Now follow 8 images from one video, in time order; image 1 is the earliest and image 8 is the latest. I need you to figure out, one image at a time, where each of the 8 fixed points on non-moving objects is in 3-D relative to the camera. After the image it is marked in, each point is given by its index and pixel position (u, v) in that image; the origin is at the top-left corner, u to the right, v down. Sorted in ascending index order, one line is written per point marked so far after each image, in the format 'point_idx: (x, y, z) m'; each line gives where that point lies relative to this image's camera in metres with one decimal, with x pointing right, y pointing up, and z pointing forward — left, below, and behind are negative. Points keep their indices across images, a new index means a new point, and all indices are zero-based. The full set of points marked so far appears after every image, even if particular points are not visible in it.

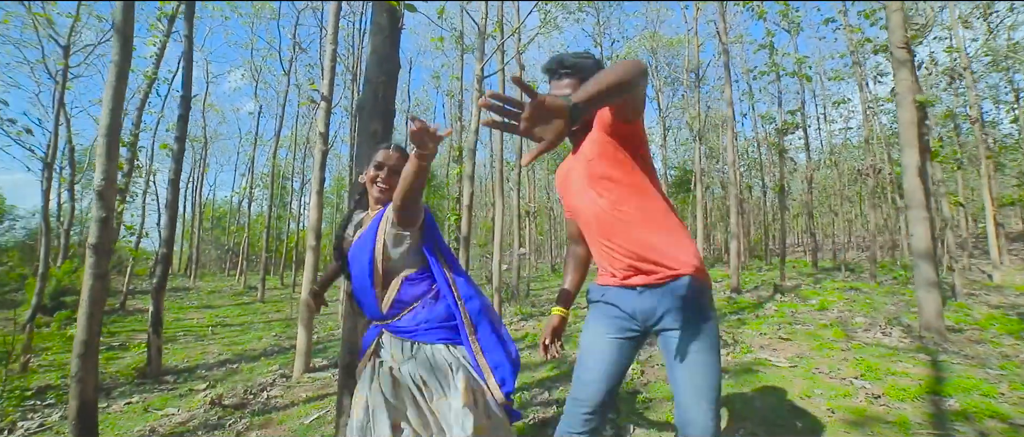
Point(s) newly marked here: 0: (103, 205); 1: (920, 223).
0: (-3.0, +0.1, +3.7) m
1: (+4.5, -0.1, +5.6) m
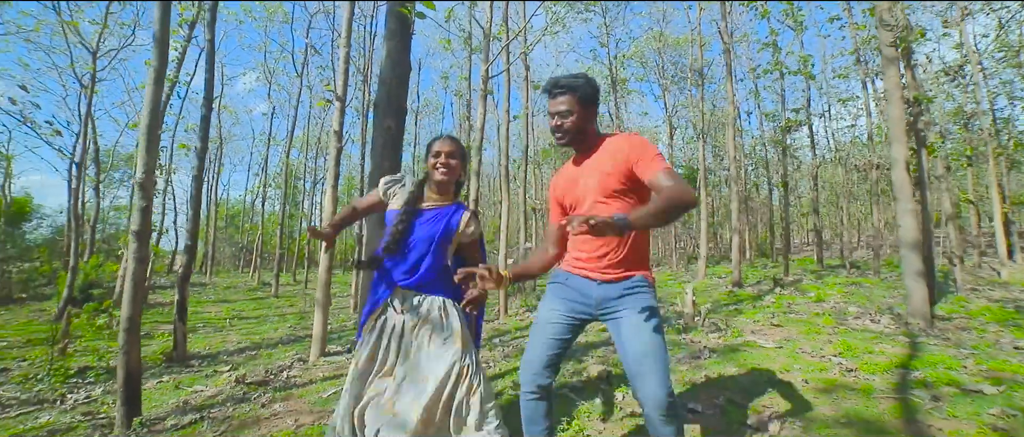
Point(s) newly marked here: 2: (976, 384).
0: (-3.0, +0.2, +4.1) m
1: (+4.6, 0.0, +5.8) m
2: (+2.9, -1.0, +3.2) m
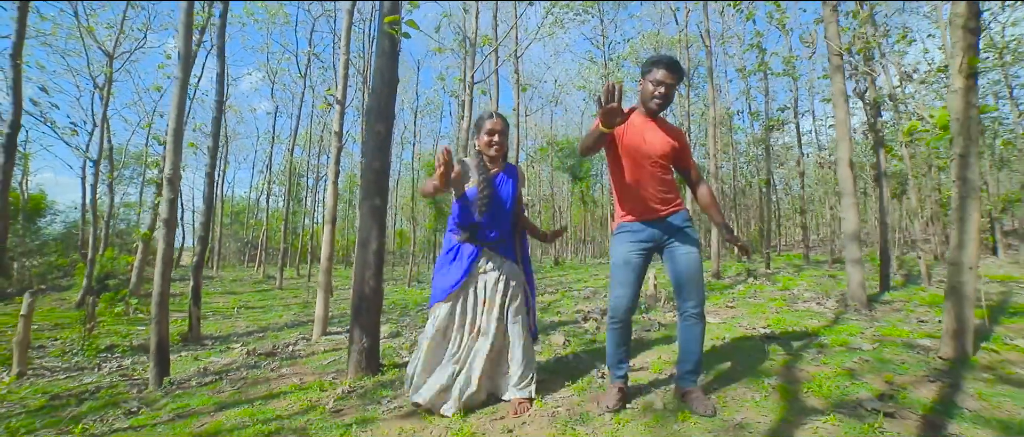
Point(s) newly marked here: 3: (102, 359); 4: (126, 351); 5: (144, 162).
0: (-3.2, +0.3, +4.8) m
1: (+4.3, +0.1, +6.5) m
2: (+2.7, -1.0, +3.9) m
3: (-5.1, -1.7, +6.3) m
4: (-5.2, -1.8, +6.8) m
5: (-12.3, +1.9, +16.9) m
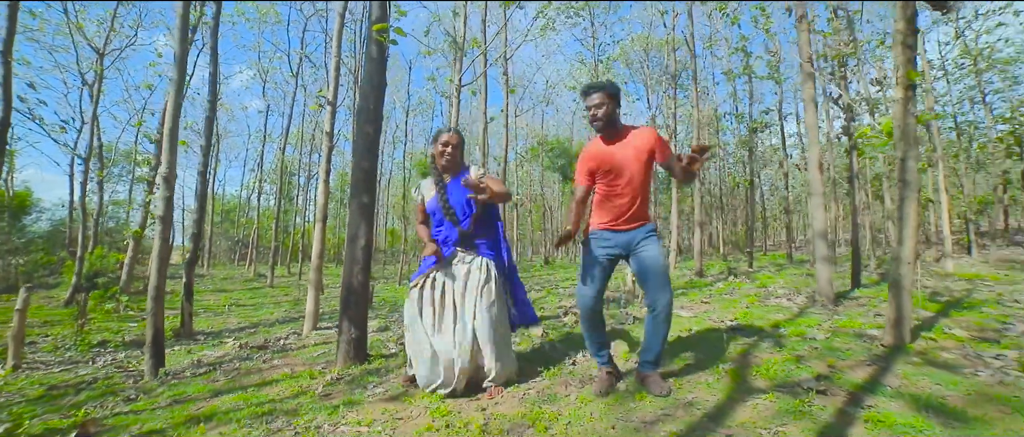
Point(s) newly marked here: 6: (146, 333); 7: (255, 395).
0: (-3.4, +0.3, +5.0) m
1: (+4.1, +0.1, +6.8) m
2: (+2.5, -1.0, +4.2) m
3: (-5.3, -1.7, +6.5) m
4: (-5.5, -1.8, +7.0) m
5: (-12.7, +2.0, +17.0) m
6: (-3.5, -1.1, +4.8) m
7: (-1.9, -1.3, +3.7) m
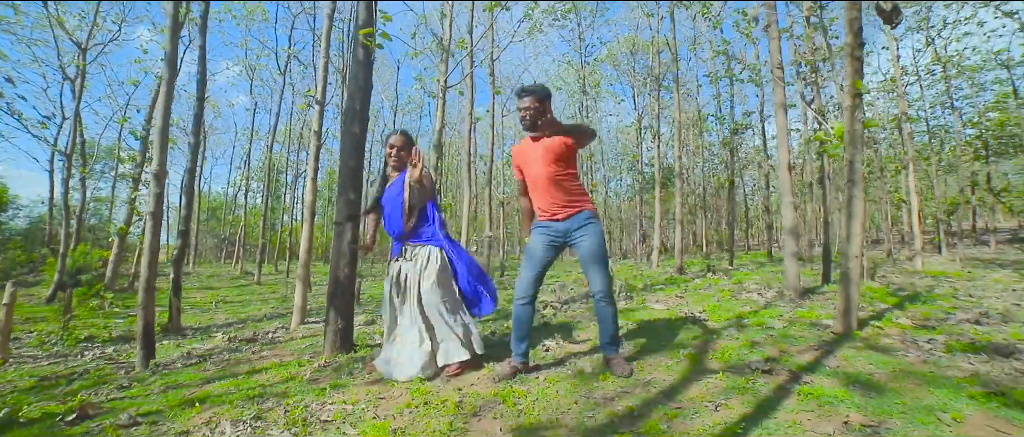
0: (-3.6, +0.4, +5.2) m
1: (+3.9, +0.1, +7.1) m
2: (+2.3, -0.9, +4.5) m
3: (-5.5, -1.7, +6.6) m
4: (-5.7, -1.7, +7.1) m
5: (-13.2, +2.1, +16.9) m
6: (-3.7, -1.0, +5.0) m
7: (-2.0, -1.2, +3.9) m
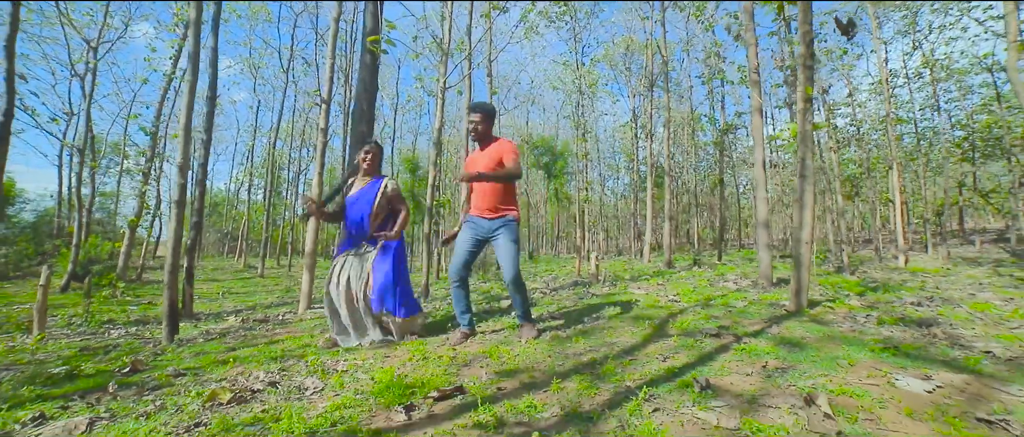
0: (-3.7, +0.5, +5.7) m
1: (+3.8, +0.2, +7.7) m
2: (+2.2, -0.8, +5.0) m
3: (-5.7, -1.5, +7.1) m
4: (-5.8, -1.6, +7.6) m
5: (-13.3, +2.3, +17.4) m
6: (-3.8, -0.9, +5.5) m
7: (-2.1, -1.1, +4.4) m
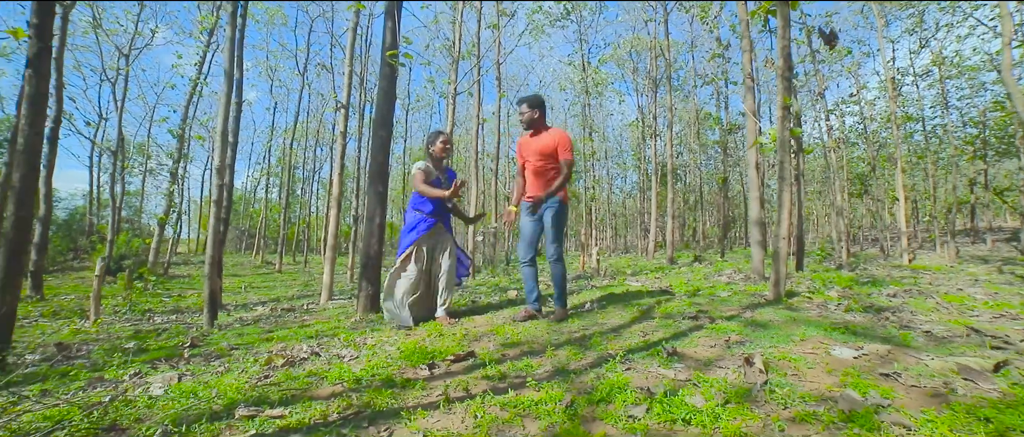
0: (-3.6, +0.5, +6.3) m
1: (+3.9, +0.3, +8.2) m
2: (+2.3, -0.8, +5.5) m
3: (-5.6, -1.5, +7.8) m
4: (-5.7, -1.5, +8.3) m
5: (-13.0, +2.4, +18.2) m
6: (-3.7, -0.9, +6.1) m
7: (-2.1, -1.1, +5.0) m
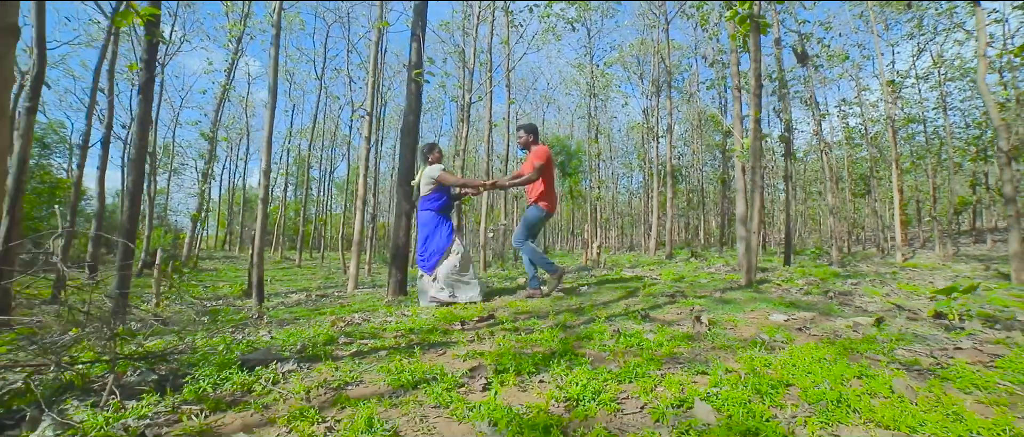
0: (-3.5, +0.6, +7.2) m
1: (+4.1, +0.3, +9.0) m
2: (+2.4, -0.8, +6.4) m
3: (-5.4, -1.4, +8.7) m
4: (-5.6, -1.5, +9.3) m
5: (-12.7, +2.5, +19.3) m
6: (-3.6, -0.8, +7.0) m
7: (-2.0, -1.1, +5.9) m
